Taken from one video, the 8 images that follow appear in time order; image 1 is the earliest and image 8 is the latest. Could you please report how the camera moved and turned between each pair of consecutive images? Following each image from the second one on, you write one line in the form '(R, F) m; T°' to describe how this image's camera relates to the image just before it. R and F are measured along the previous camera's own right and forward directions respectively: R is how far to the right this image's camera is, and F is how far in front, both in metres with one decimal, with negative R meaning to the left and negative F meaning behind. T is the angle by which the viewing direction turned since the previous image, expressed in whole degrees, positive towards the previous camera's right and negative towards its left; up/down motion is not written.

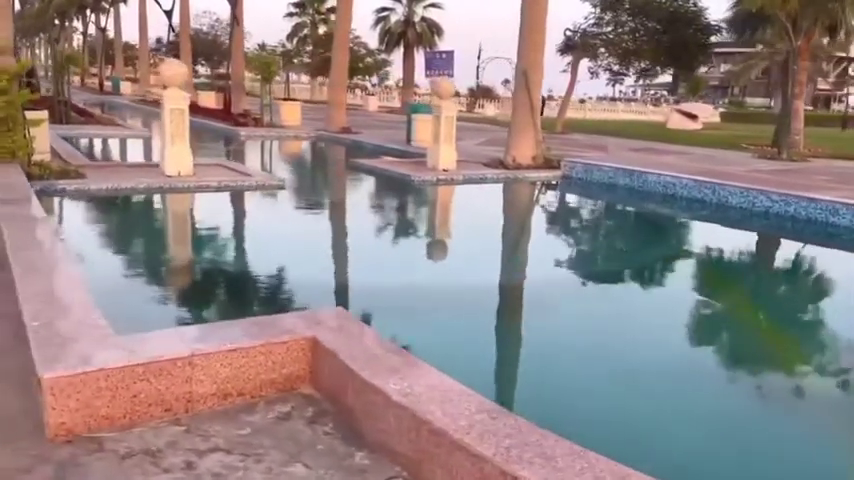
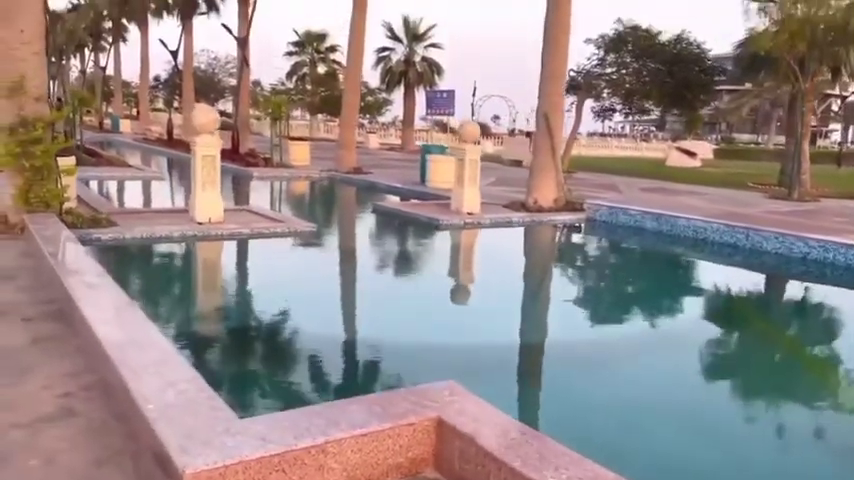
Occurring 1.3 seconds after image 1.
(-0.7, +0.1) m; +1°
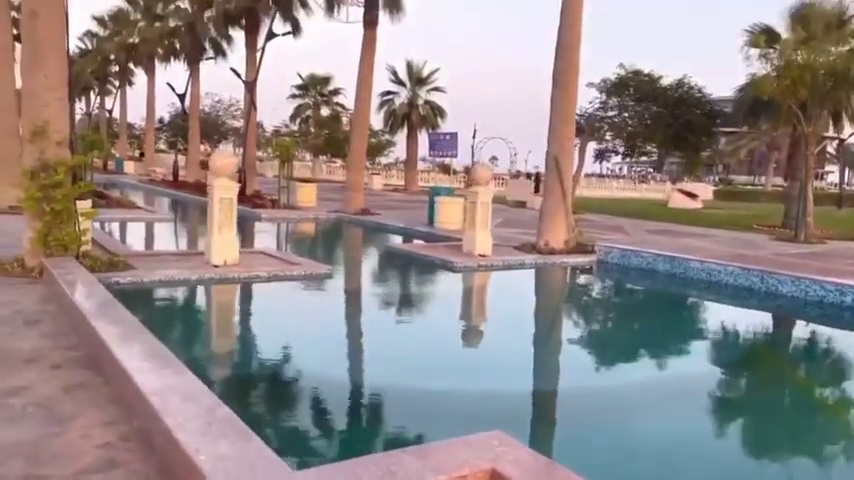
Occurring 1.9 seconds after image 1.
(-0.3, 0.0) m; 0°
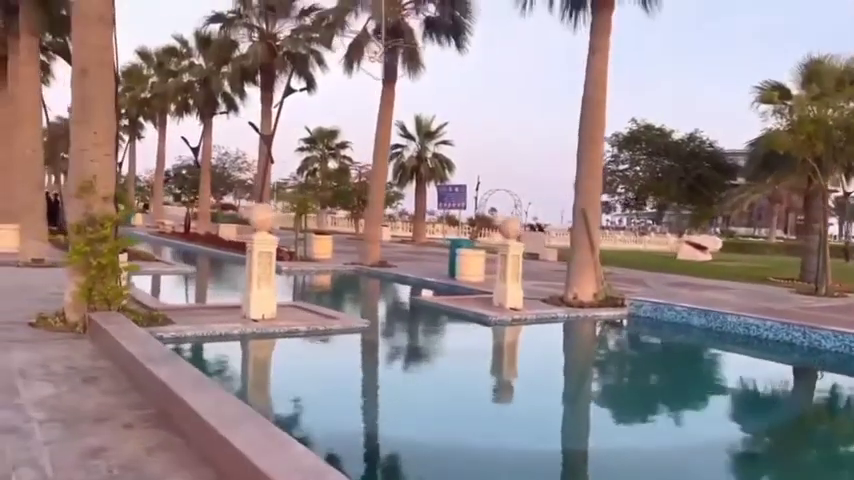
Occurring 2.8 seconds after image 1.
(-0.7, 0.0) m; 0°
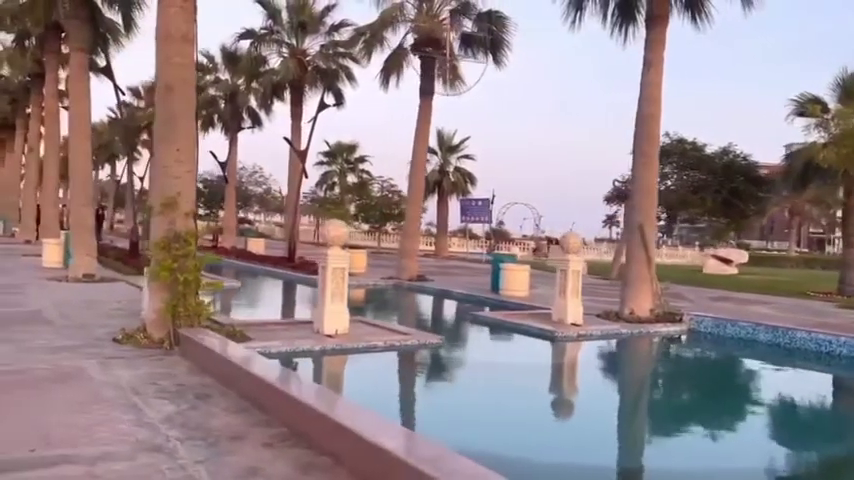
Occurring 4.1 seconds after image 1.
(-1.1, 0.0) m; -1°
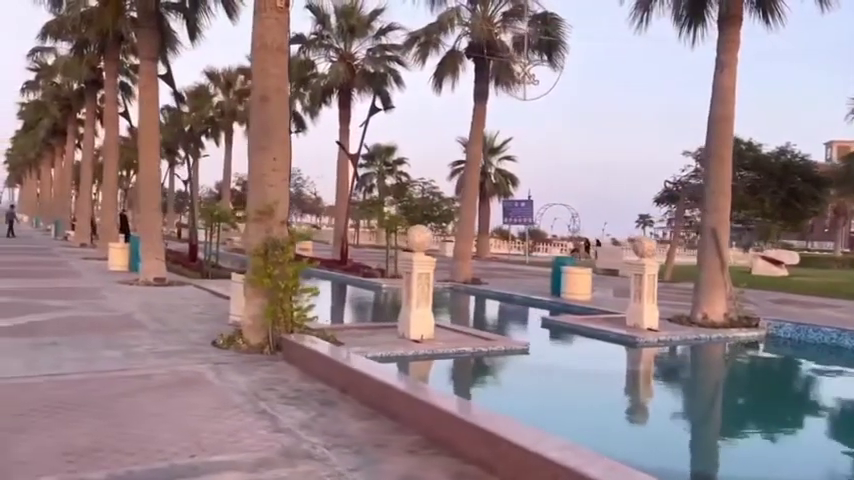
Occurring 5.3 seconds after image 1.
(-0.9, -0.1) m; -2°
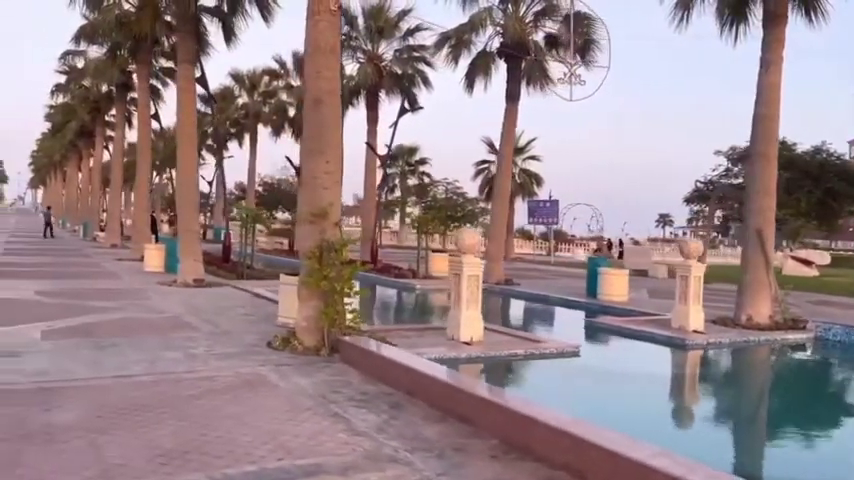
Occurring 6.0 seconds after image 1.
(-0.5, 0.0) m; -1°
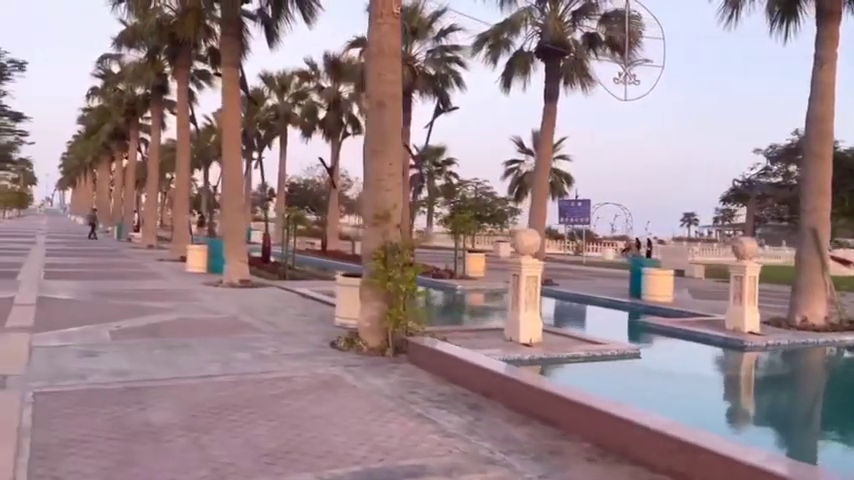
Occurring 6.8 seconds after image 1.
(-0.6, 0.0) m; -2°
